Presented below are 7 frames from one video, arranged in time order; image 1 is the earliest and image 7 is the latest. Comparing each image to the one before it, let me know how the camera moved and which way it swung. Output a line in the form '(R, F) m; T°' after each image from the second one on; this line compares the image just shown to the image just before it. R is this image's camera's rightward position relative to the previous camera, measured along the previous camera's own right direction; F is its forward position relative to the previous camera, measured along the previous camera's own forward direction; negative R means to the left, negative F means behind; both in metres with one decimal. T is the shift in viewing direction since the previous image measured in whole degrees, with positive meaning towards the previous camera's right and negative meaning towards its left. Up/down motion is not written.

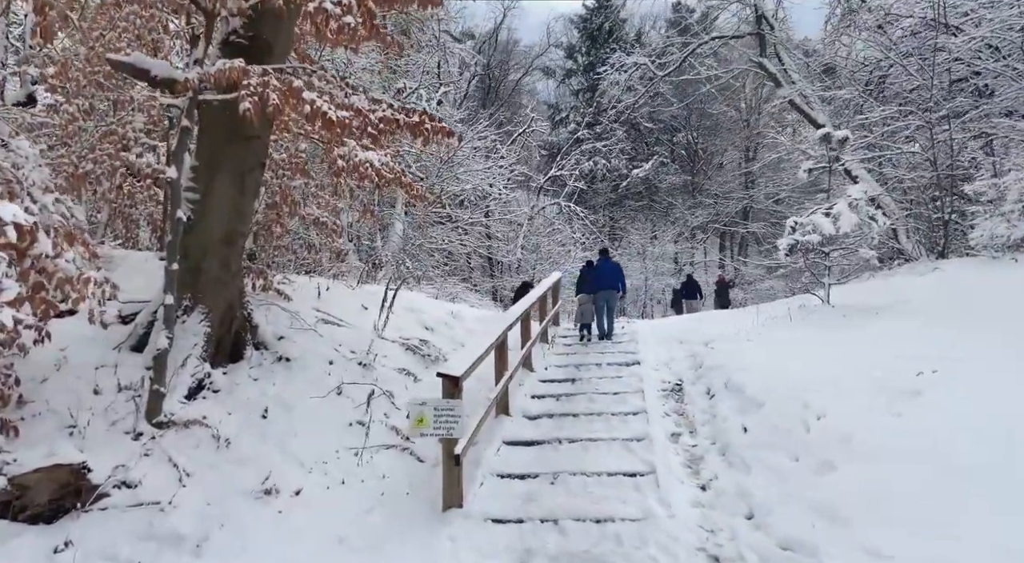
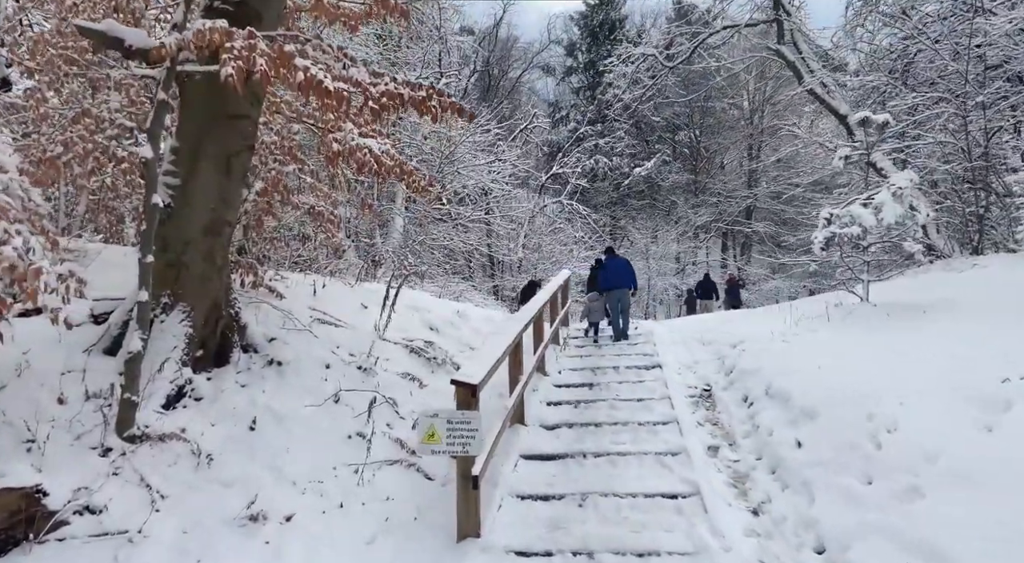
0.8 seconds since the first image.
(-0.2, +0.6) m; 0°
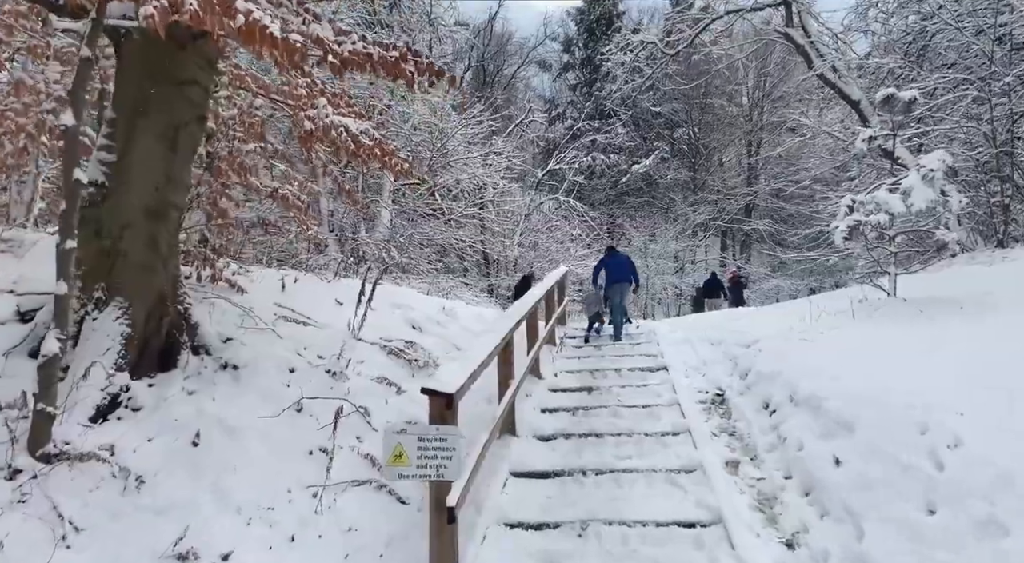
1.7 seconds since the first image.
(+0.1, +0.7) m; 0°
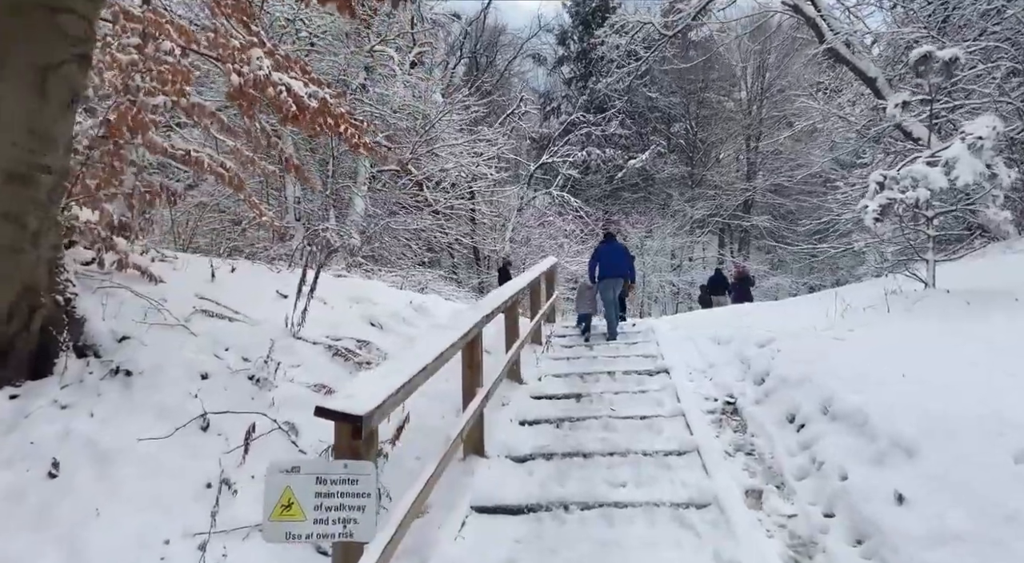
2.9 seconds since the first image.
(+0.2, +1.0) m; 0°
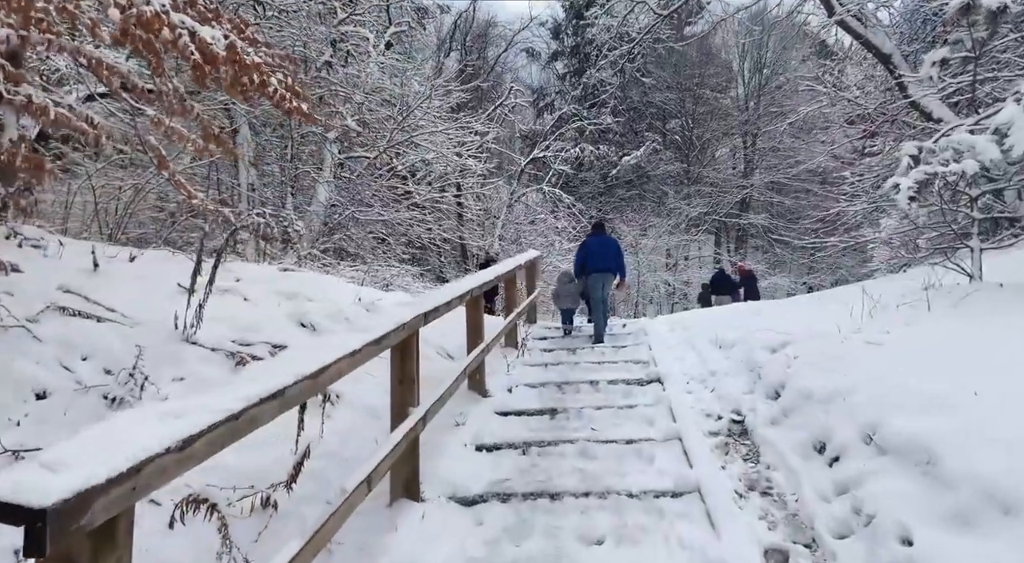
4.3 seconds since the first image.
(+0.2, +1.0) m; 0°
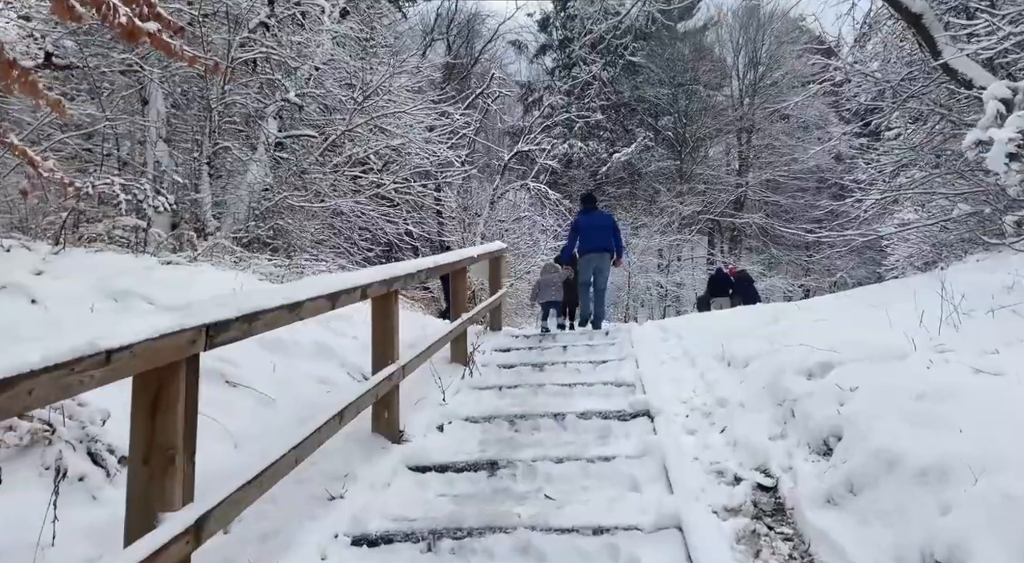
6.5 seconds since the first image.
(+0.3, +1.6) m; +1°
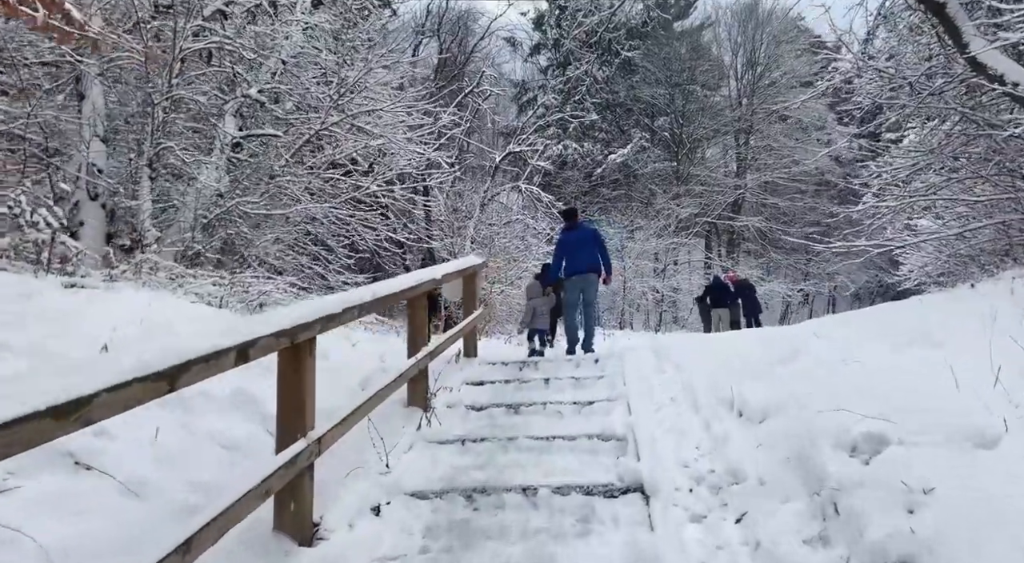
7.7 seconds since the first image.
(+0.2, +0.9) m; 0°
